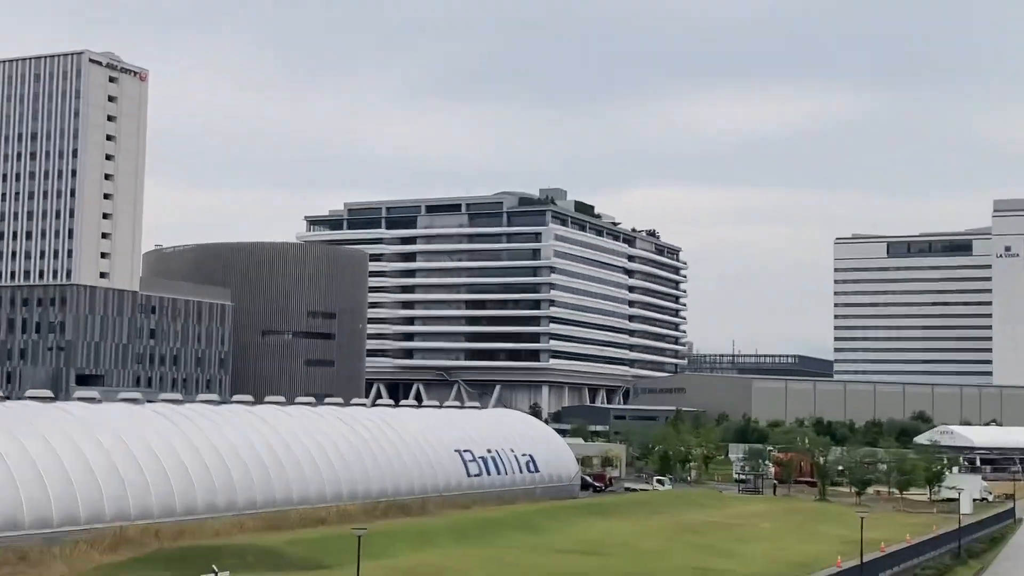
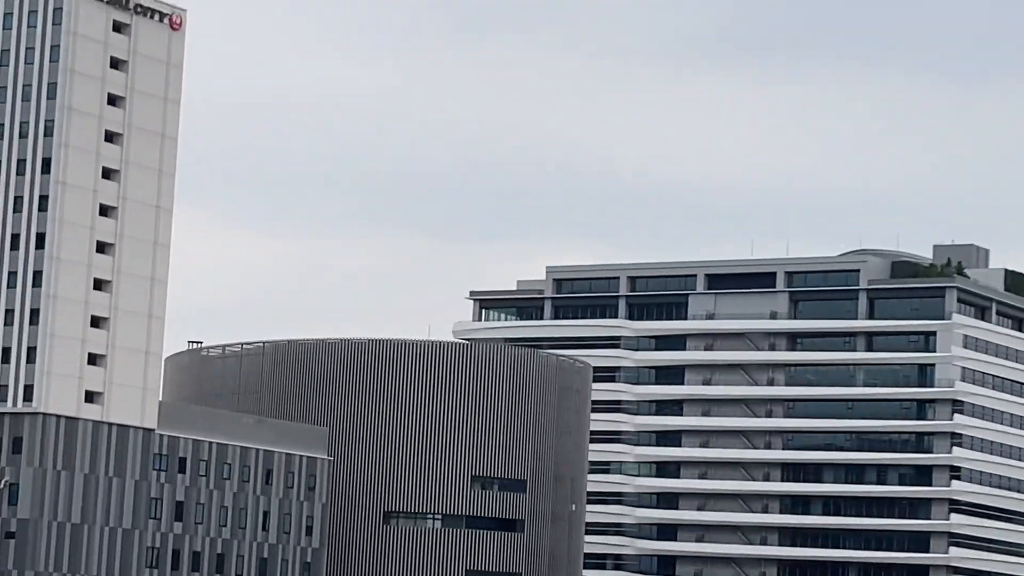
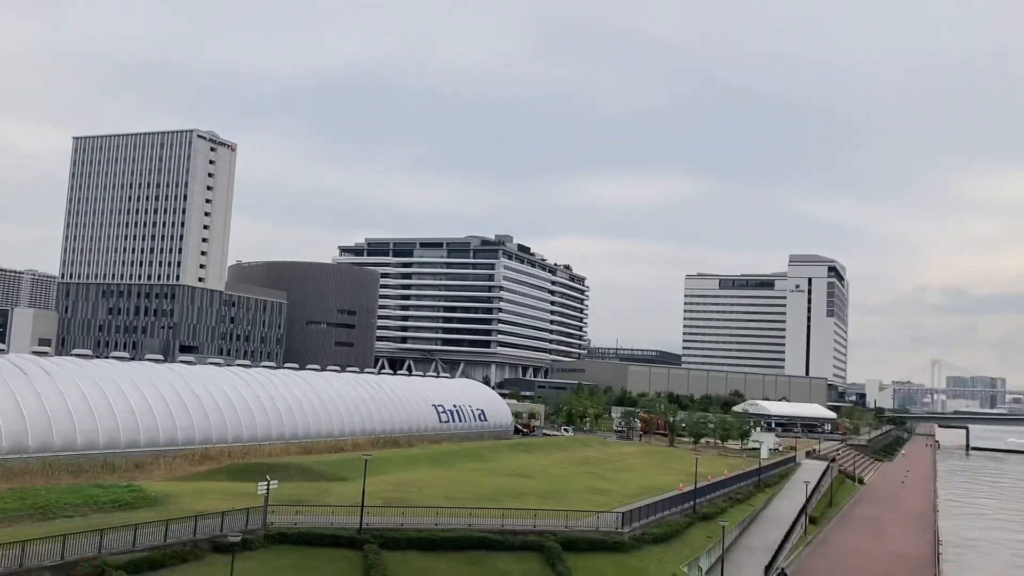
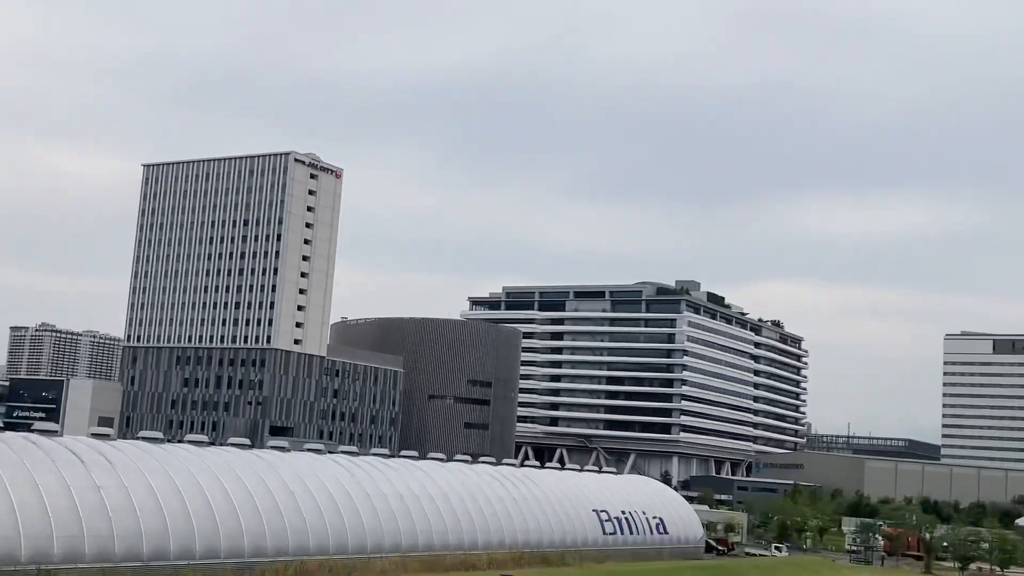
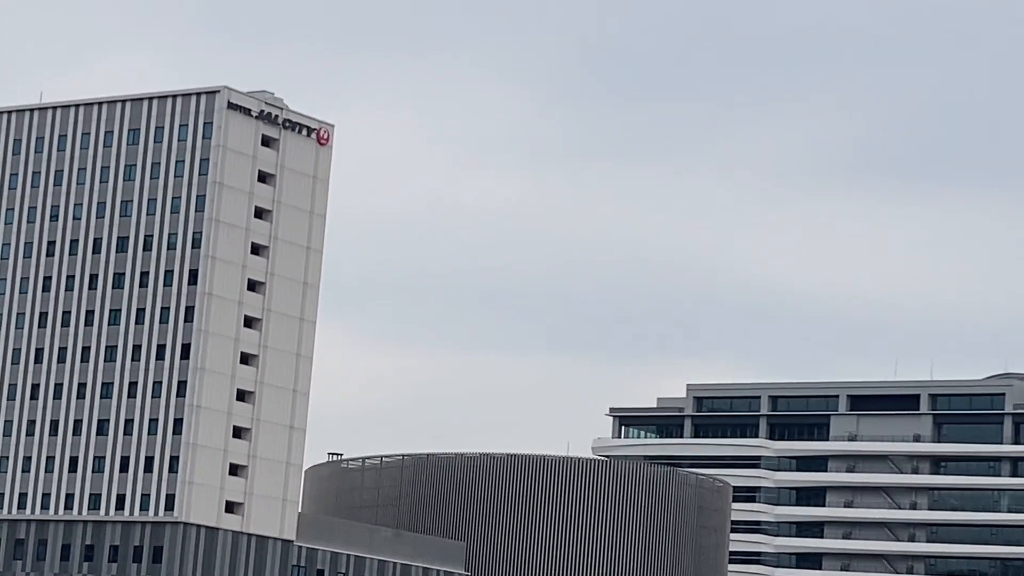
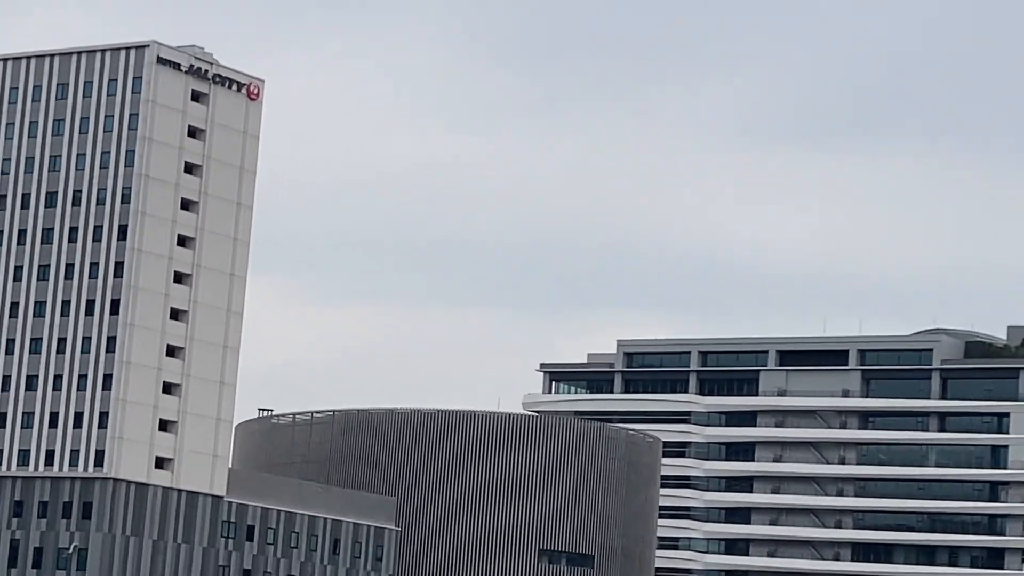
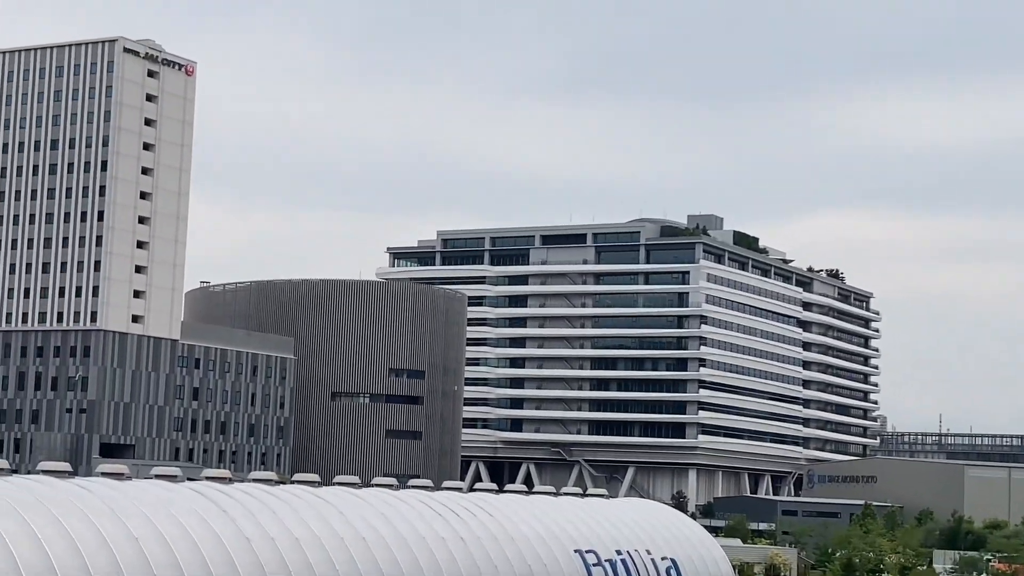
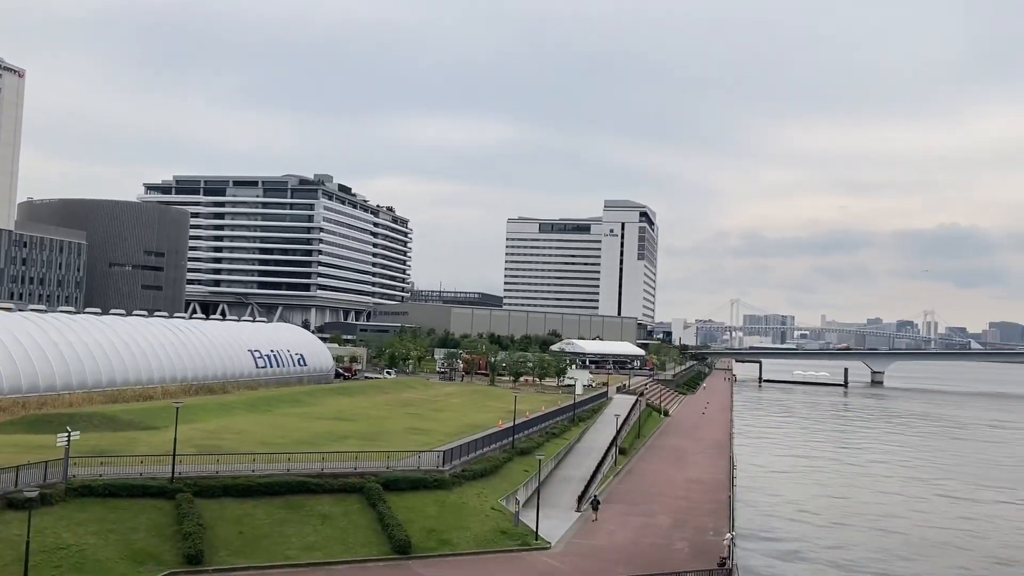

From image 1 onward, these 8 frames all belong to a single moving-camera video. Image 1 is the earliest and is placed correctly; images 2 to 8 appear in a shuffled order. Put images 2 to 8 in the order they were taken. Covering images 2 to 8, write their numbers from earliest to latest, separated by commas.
7, 2, 5, 6, 4, 3, 8
